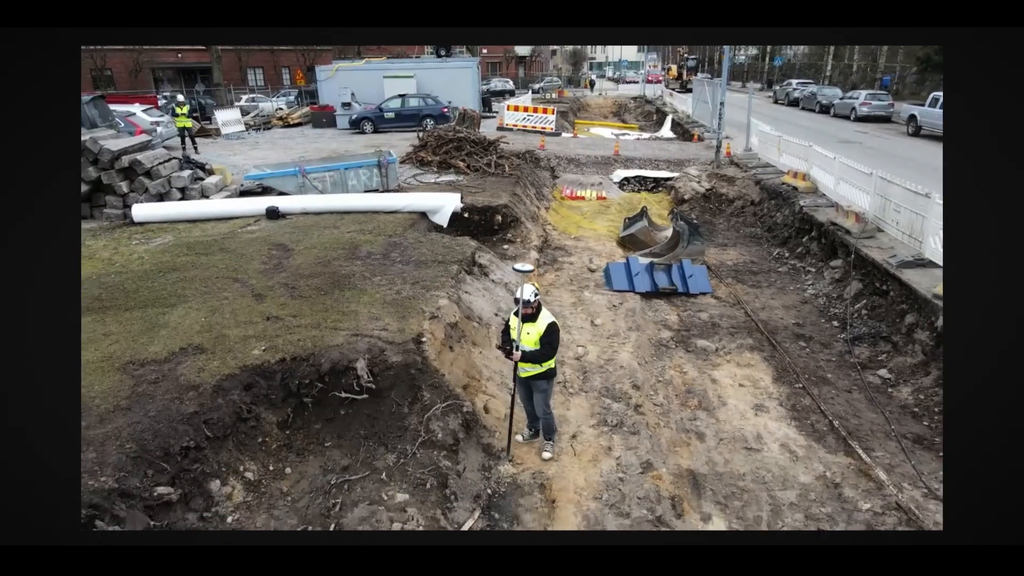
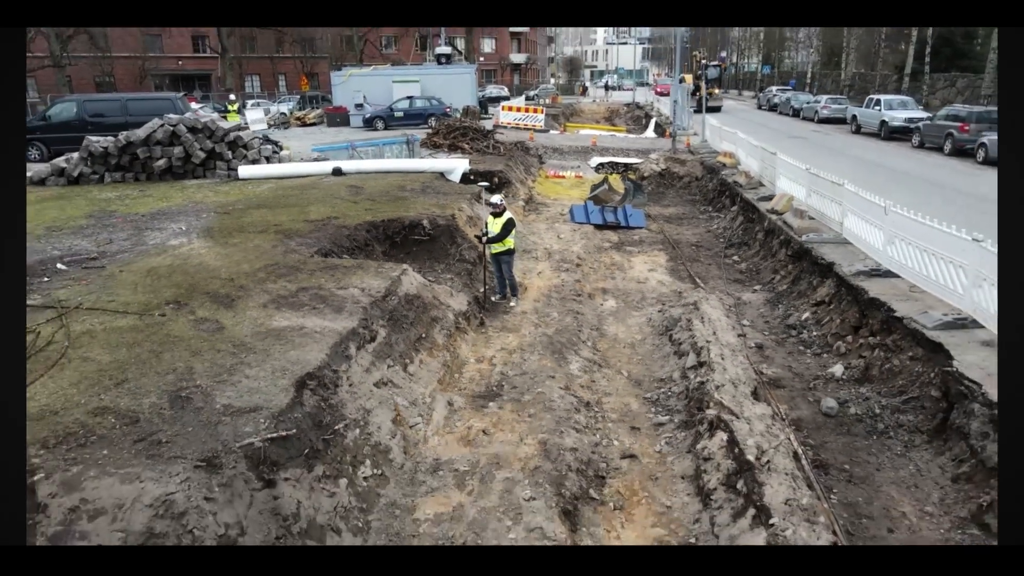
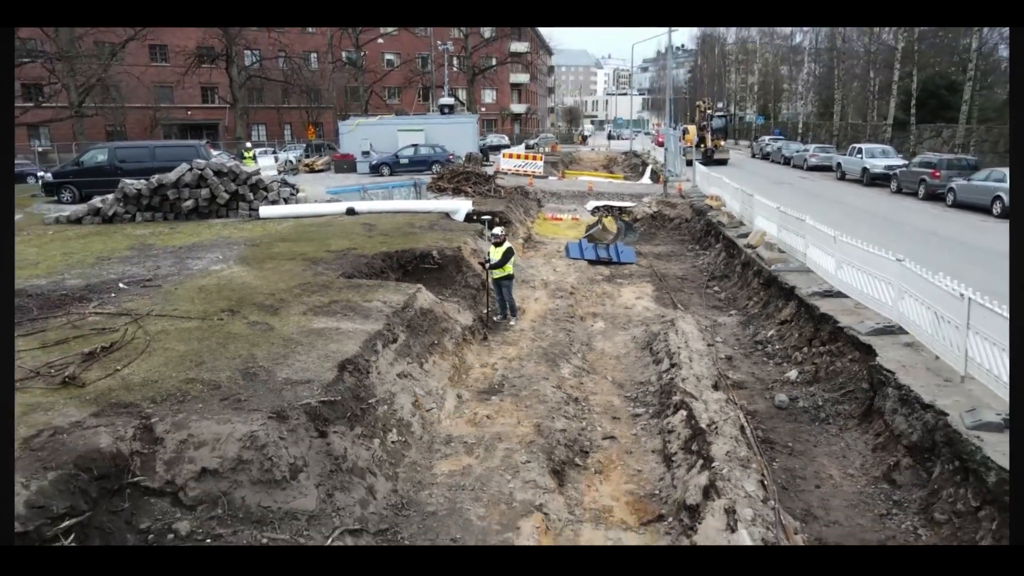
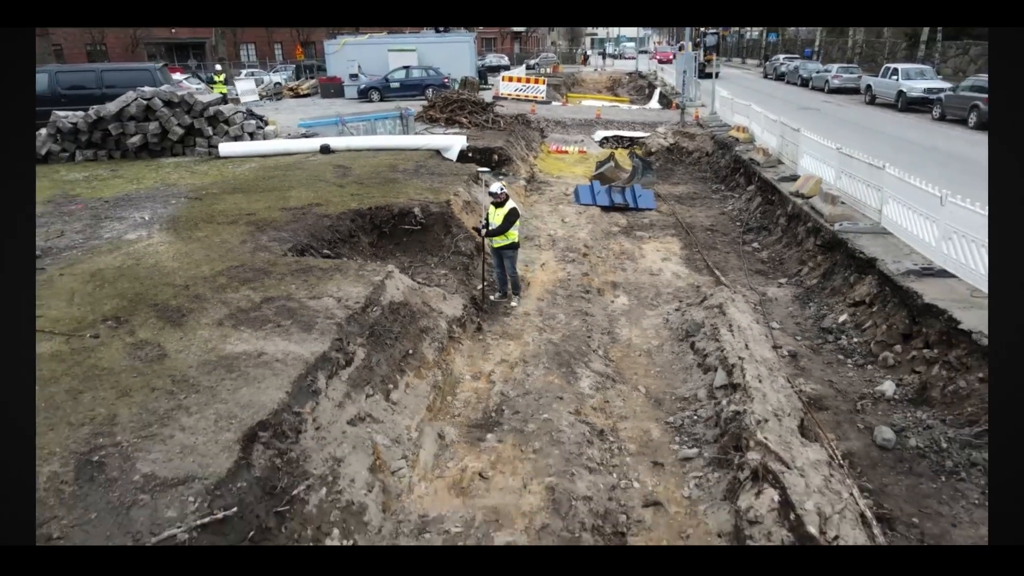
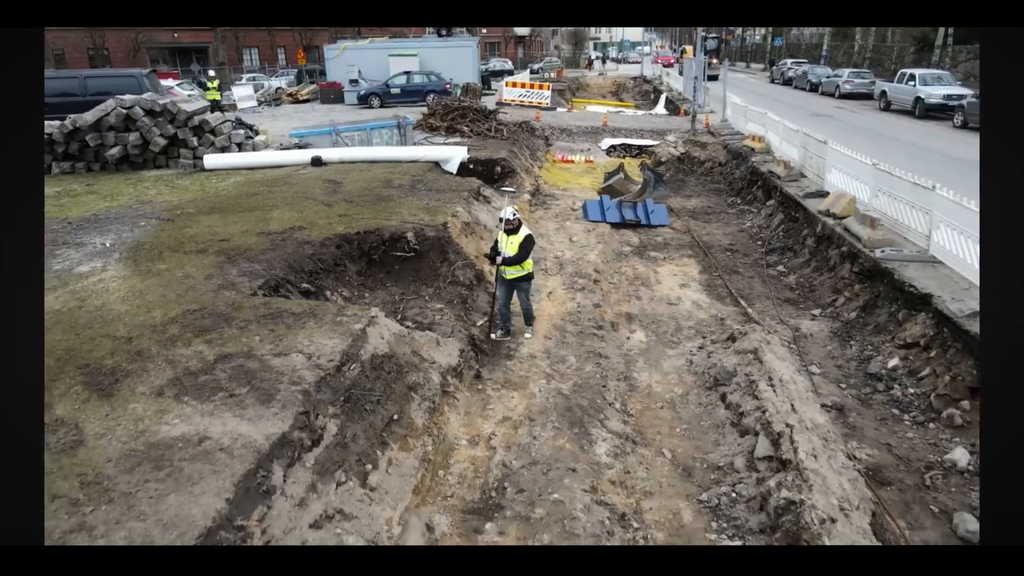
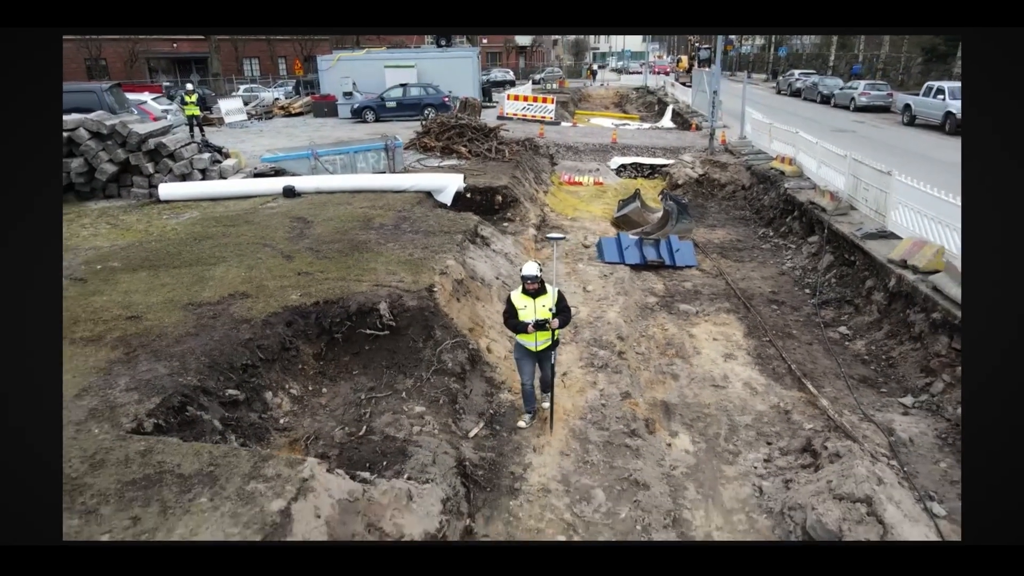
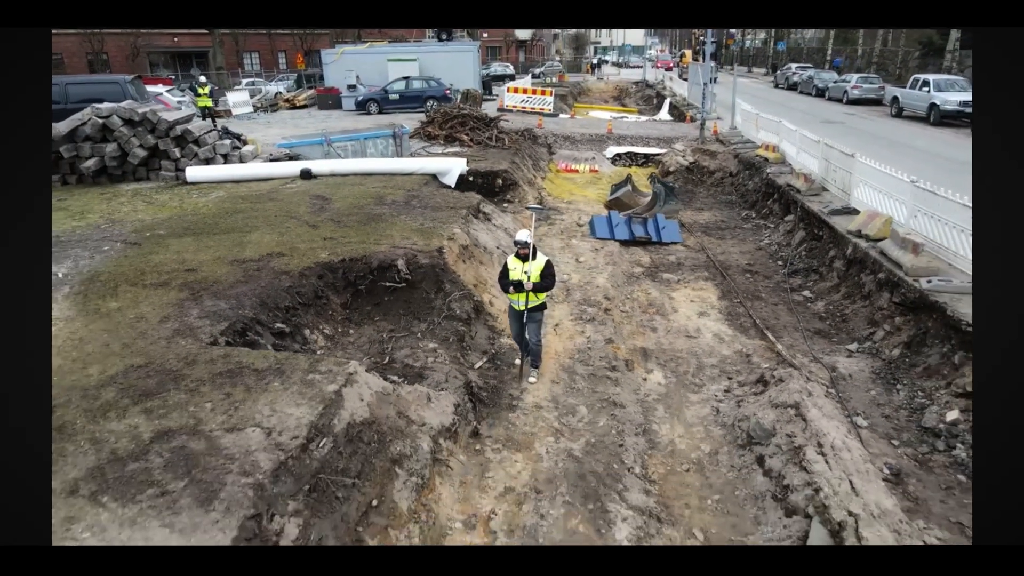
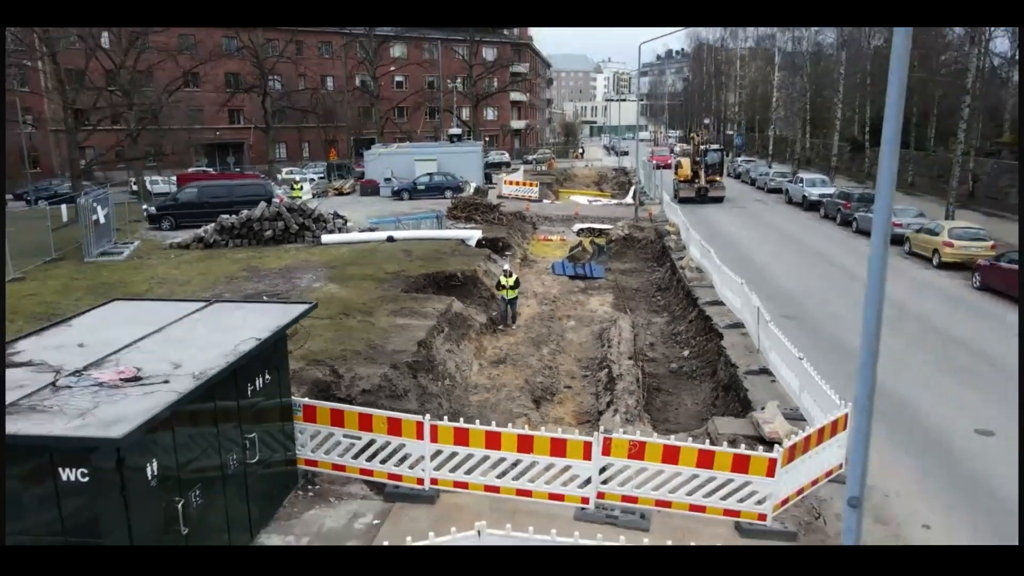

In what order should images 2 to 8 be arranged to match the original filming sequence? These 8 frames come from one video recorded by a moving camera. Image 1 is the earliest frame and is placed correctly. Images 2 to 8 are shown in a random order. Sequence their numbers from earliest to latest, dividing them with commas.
6, 7, 5, 4, 2, 3, 8
